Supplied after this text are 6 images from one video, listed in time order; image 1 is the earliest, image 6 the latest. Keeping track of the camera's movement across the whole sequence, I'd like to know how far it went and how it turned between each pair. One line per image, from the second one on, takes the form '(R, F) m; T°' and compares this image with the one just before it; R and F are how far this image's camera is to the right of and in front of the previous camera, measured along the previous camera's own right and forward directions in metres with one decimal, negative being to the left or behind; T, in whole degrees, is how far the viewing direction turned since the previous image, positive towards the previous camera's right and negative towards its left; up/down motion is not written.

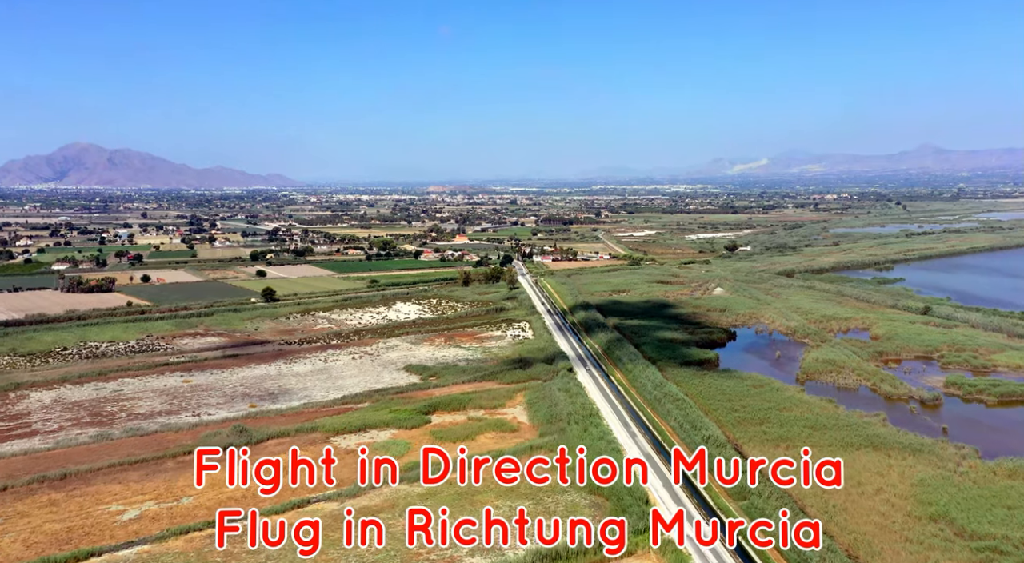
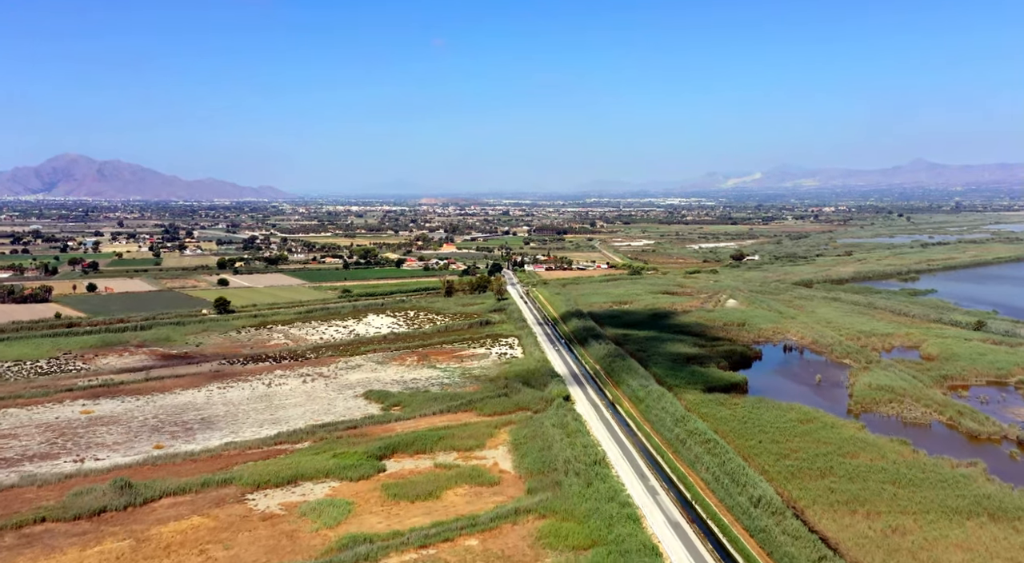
(+0.3, +5.9) m; +1°
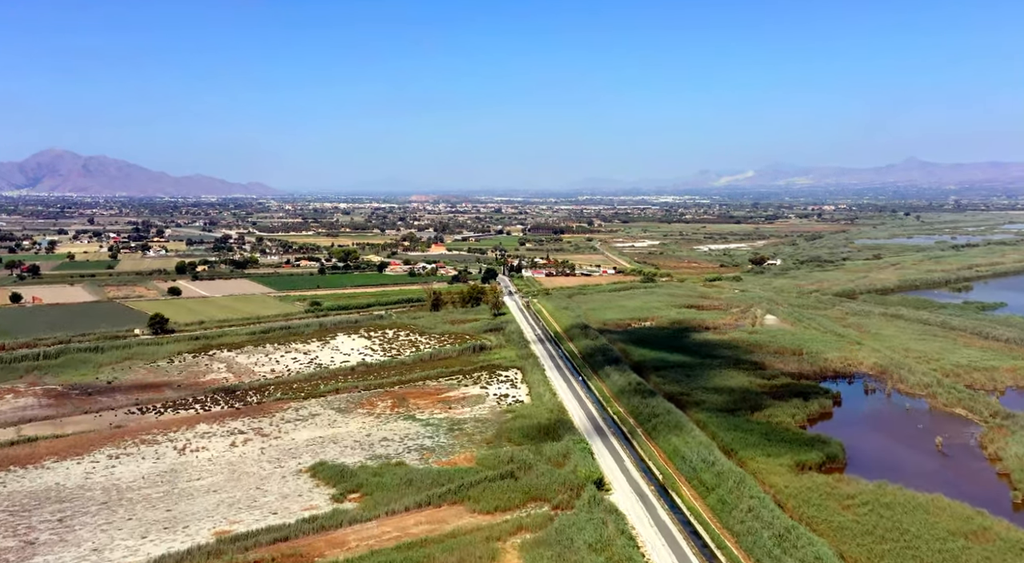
(-0.4, +7.7) m; +1°
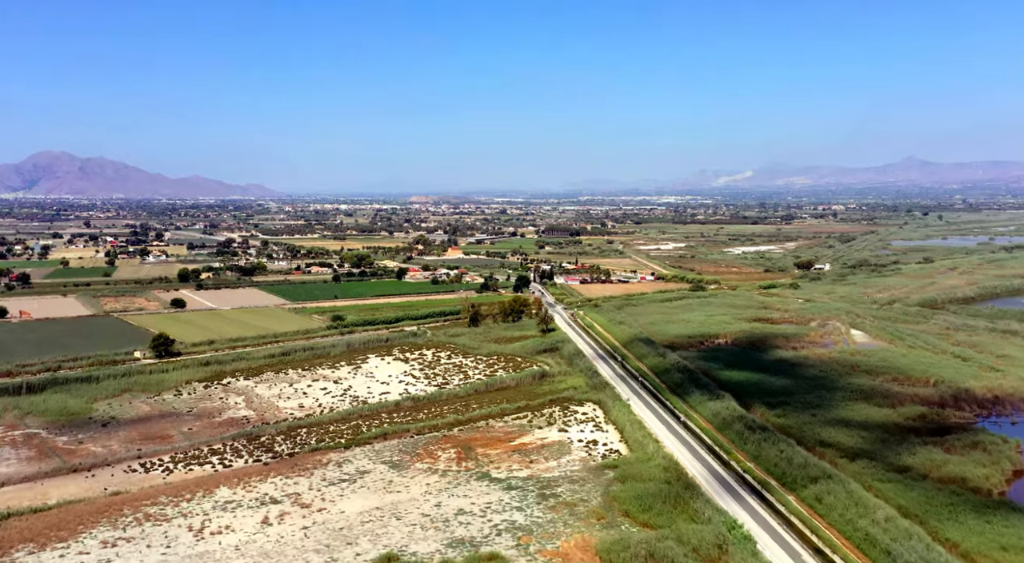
(-2.6, +5.0) m; 0°
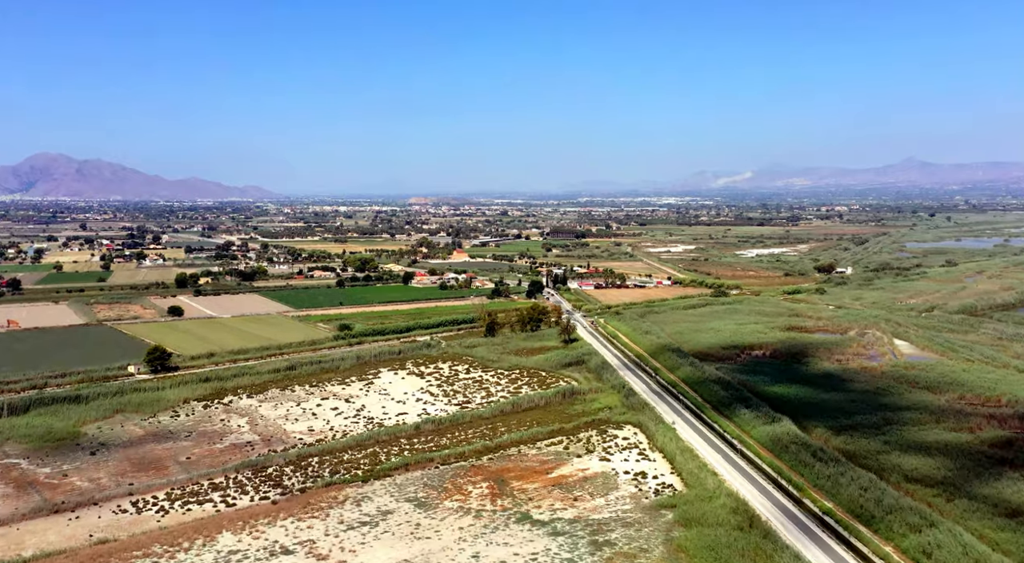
(-1.0, +2.3) m; 0°
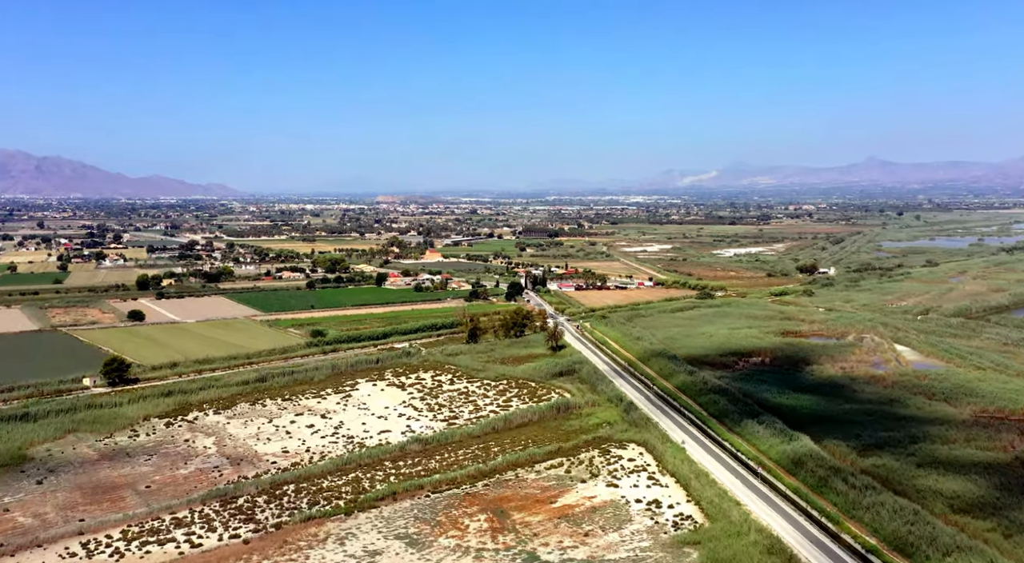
(-0.7, +1.9) m; +2°
